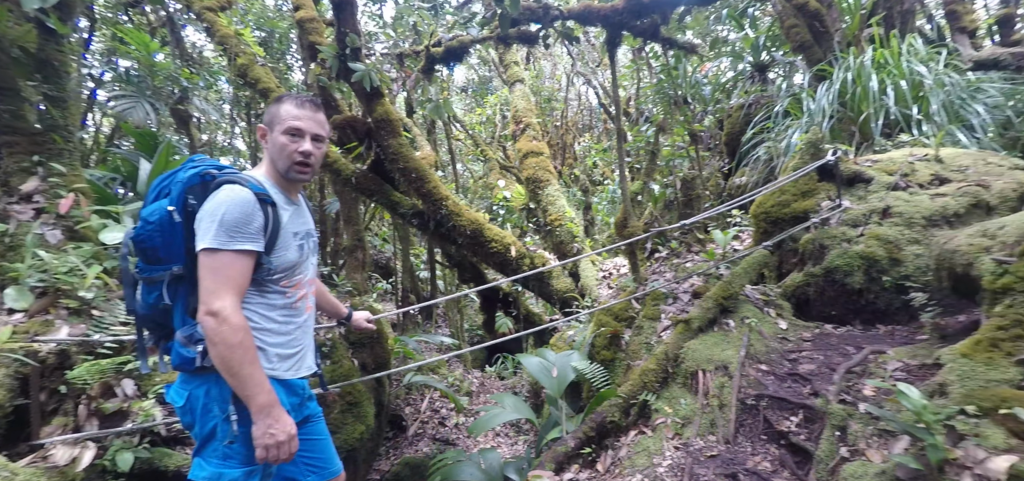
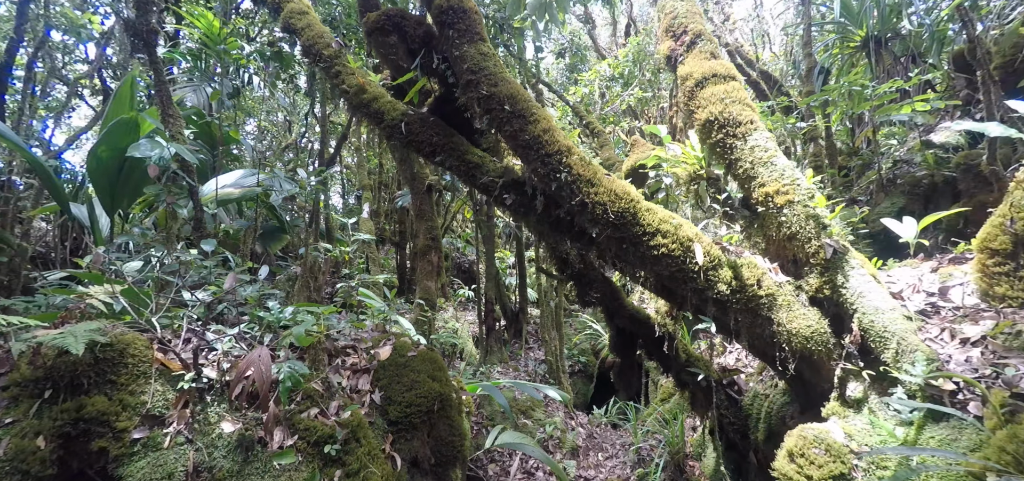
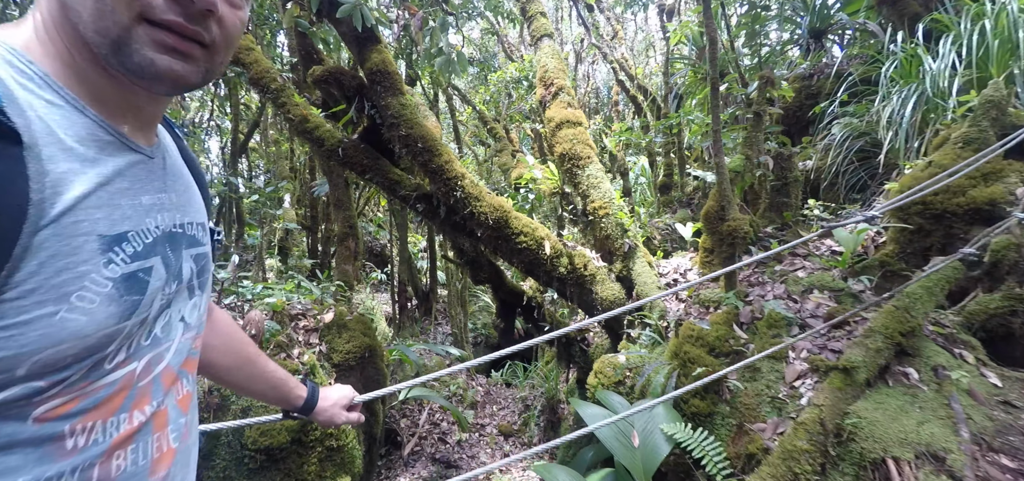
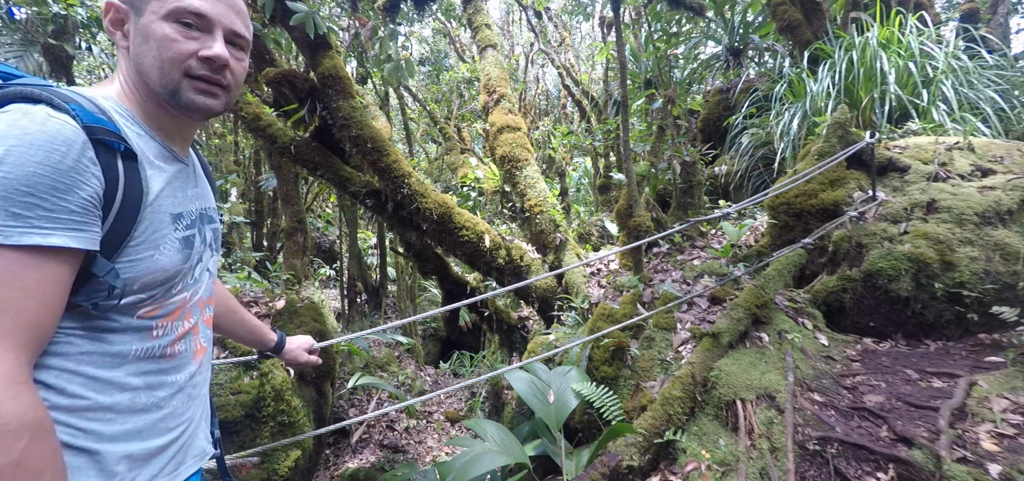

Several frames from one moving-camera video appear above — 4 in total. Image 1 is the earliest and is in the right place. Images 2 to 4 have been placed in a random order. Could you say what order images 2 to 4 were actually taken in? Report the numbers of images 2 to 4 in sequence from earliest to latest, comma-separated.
4, 3, 2
